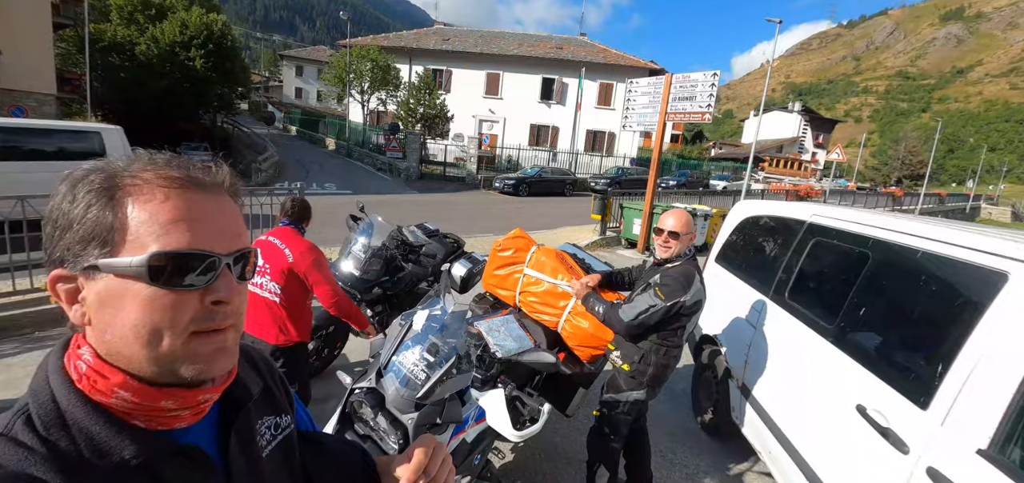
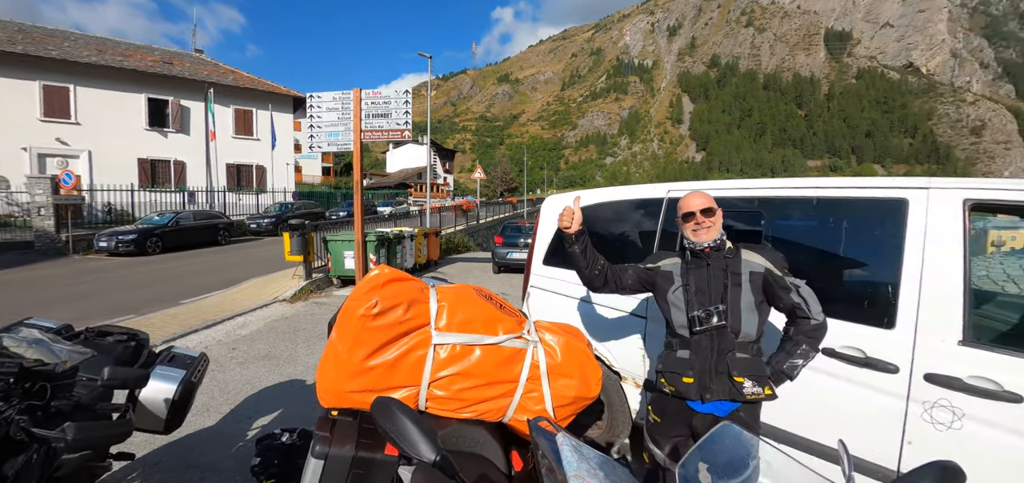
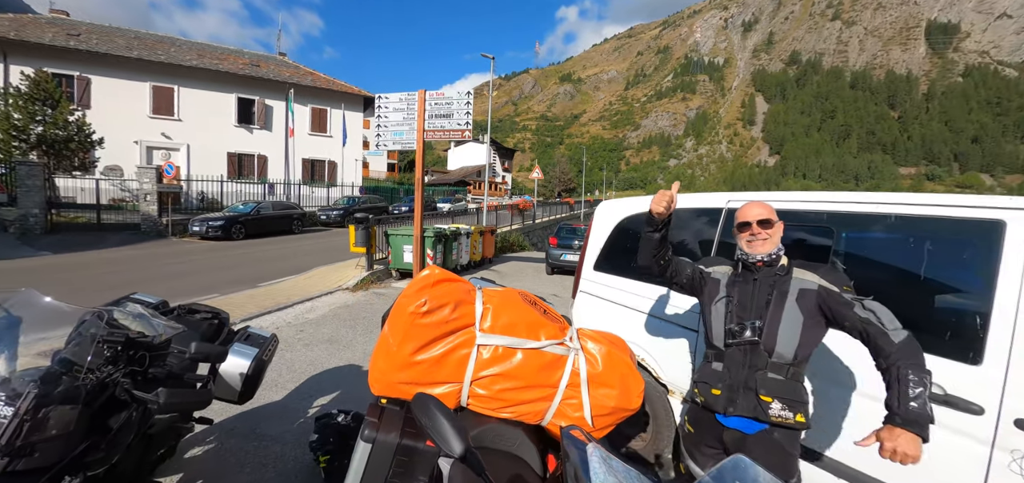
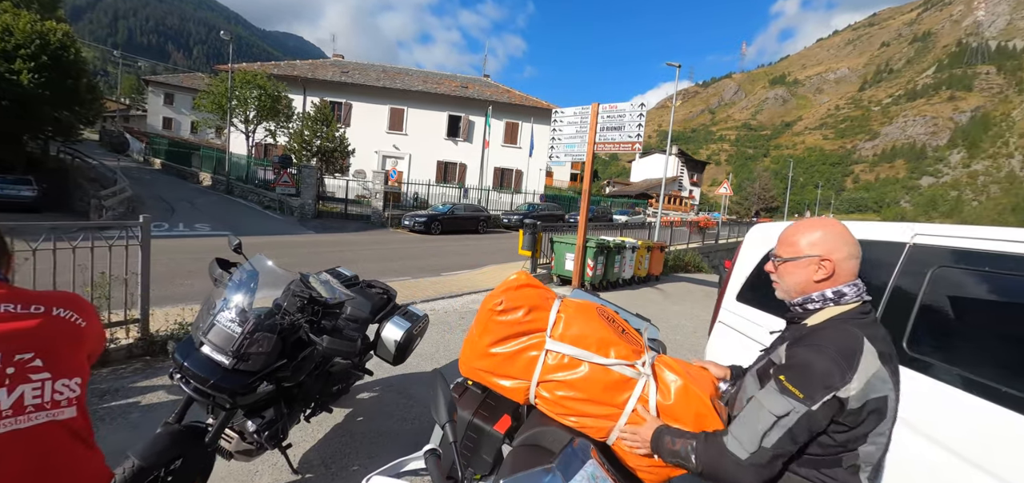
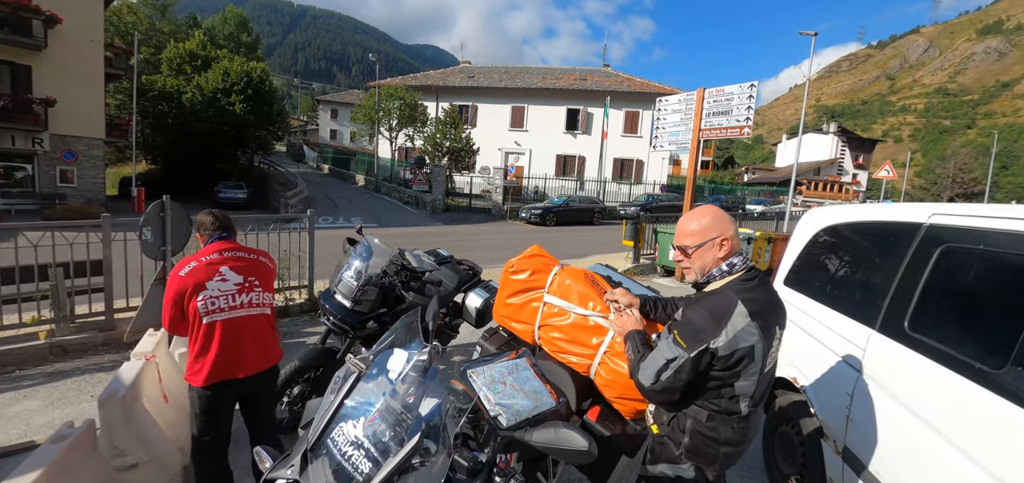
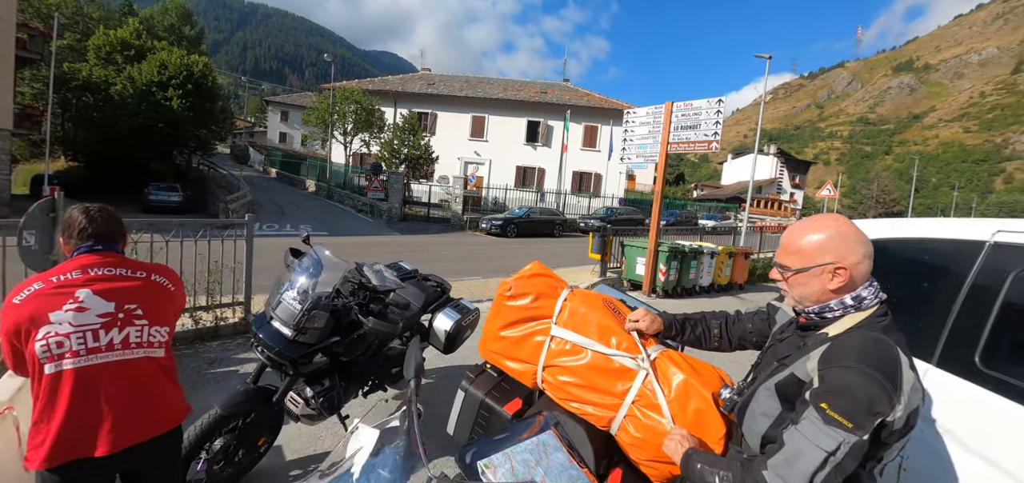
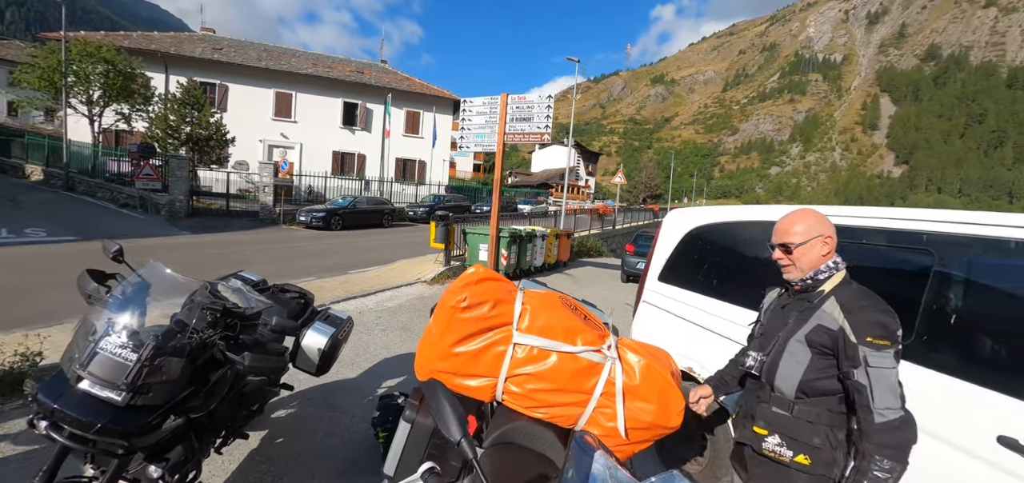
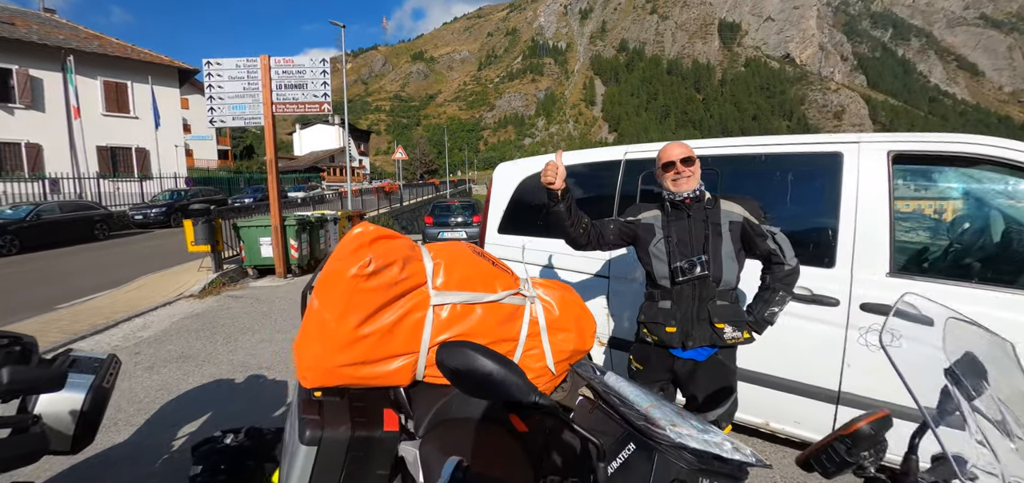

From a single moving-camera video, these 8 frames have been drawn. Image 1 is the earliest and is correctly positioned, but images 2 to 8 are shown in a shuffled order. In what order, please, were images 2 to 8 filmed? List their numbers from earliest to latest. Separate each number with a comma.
5, 6, 4, 7, 3, 2, 8
